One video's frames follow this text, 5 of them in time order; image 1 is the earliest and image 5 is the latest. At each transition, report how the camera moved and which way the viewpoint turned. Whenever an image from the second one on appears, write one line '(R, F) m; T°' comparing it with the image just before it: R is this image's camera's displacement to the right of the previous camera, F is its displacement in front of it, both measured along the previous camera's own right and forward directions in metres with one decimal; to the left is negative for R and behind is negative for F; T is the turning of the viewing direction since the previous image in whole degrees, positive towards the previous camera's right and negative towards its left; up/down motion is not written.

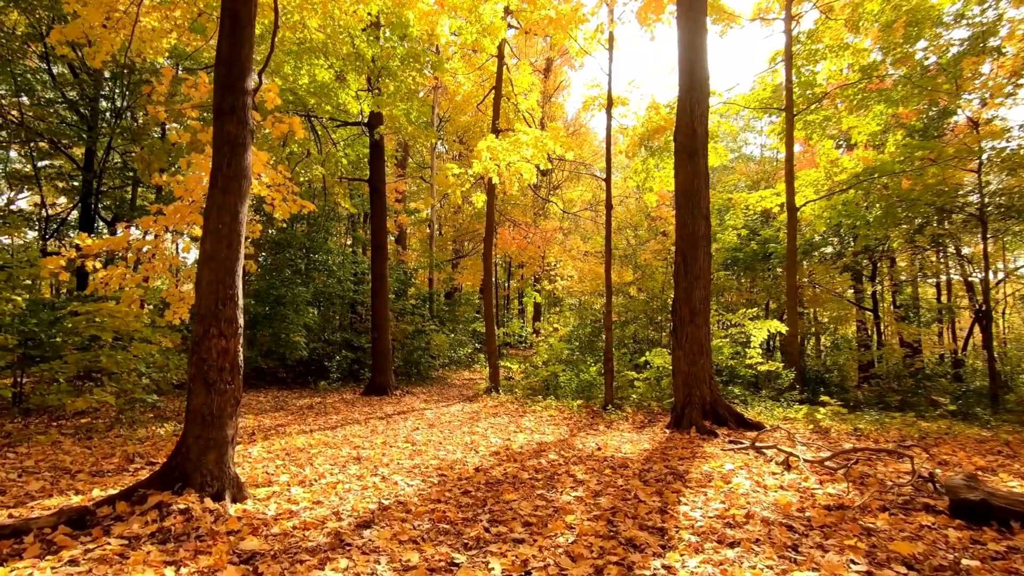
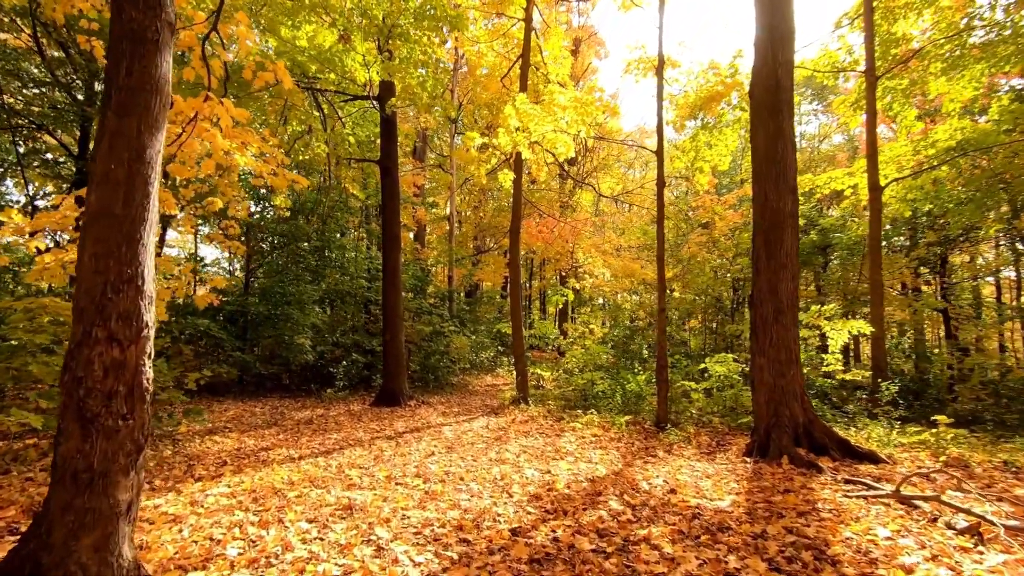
(-0.2, +1.4) m; -2°
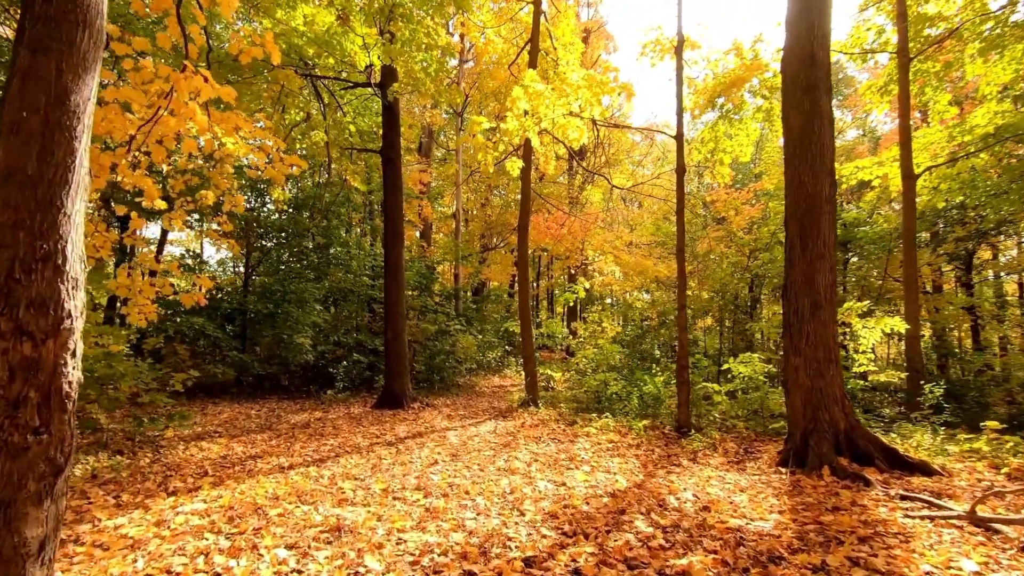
(0.0, +0.5) m; -1°
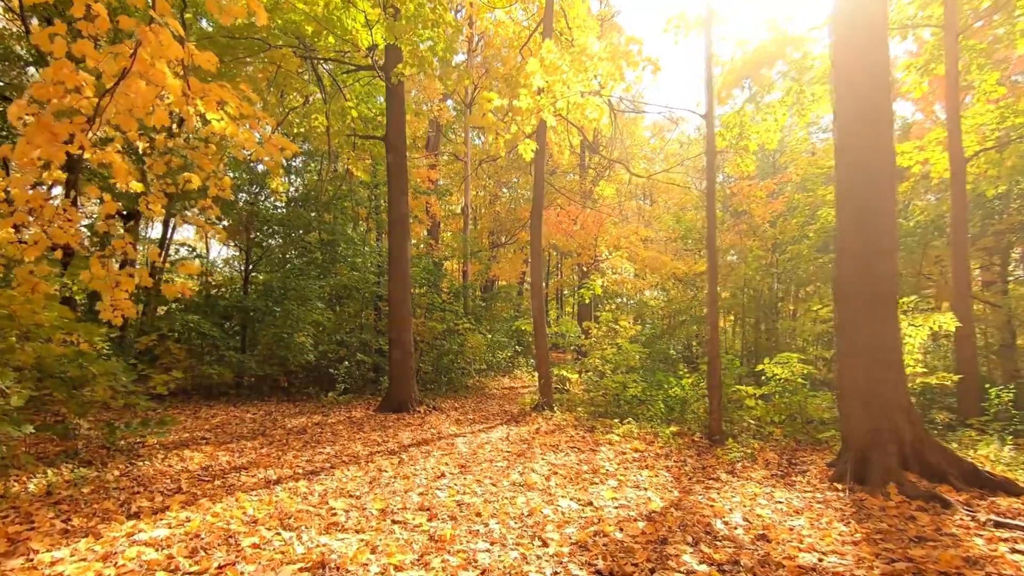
(-0.1, +0.6) m; -1°
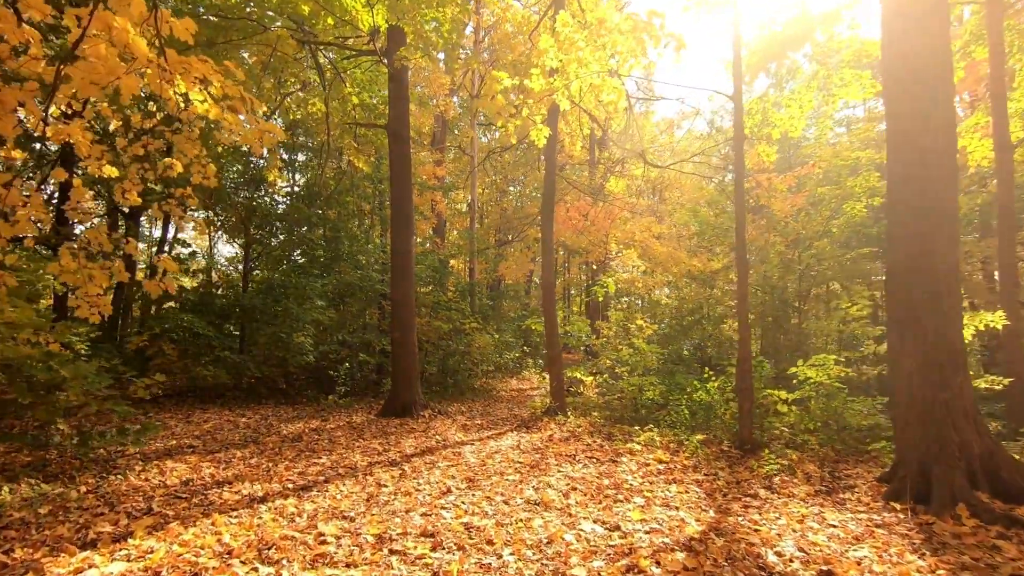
(-0.1, +0.5) m; -1°
